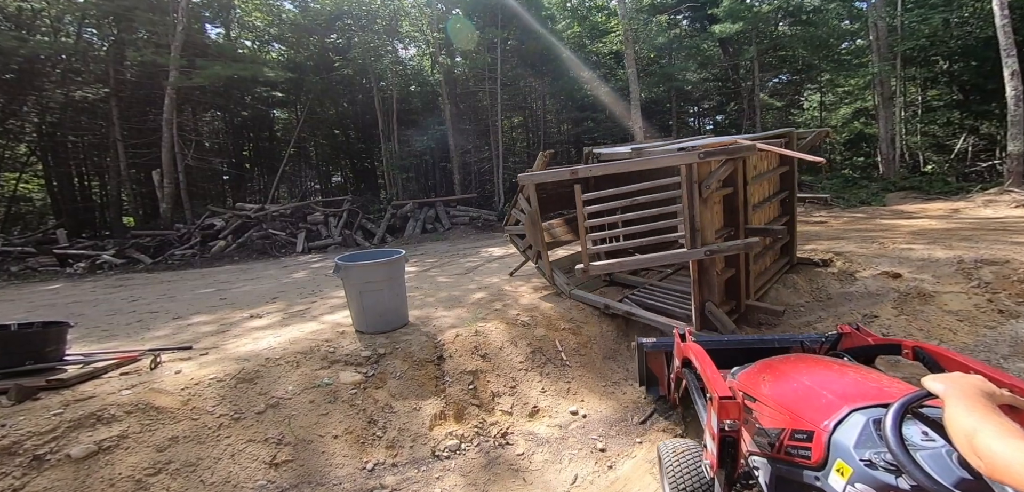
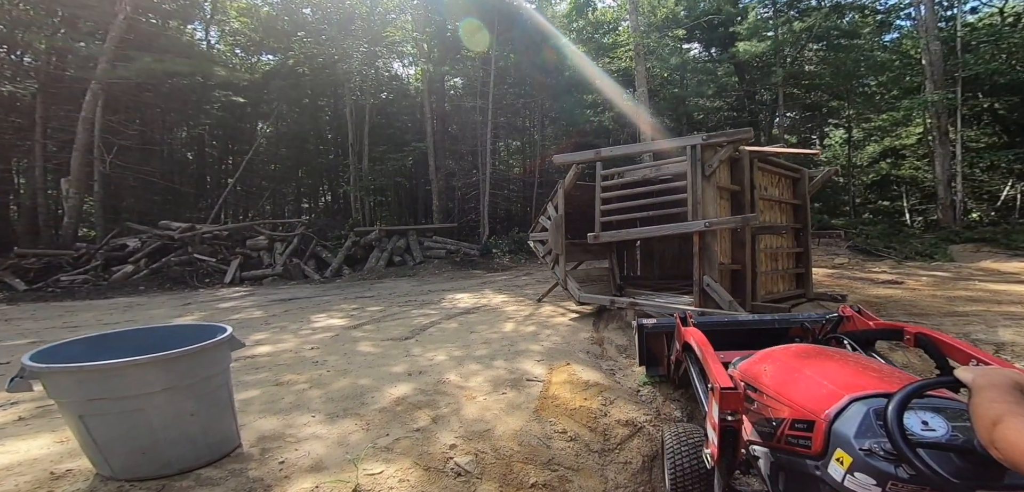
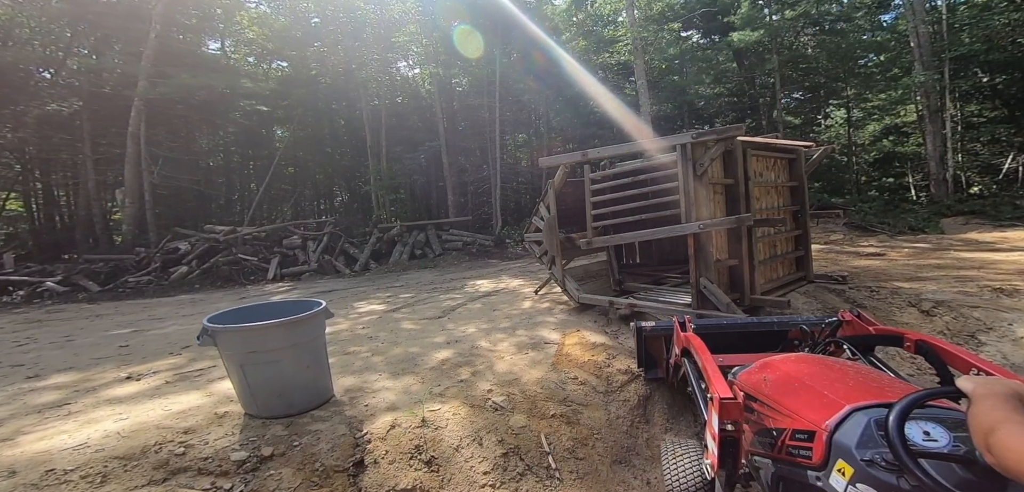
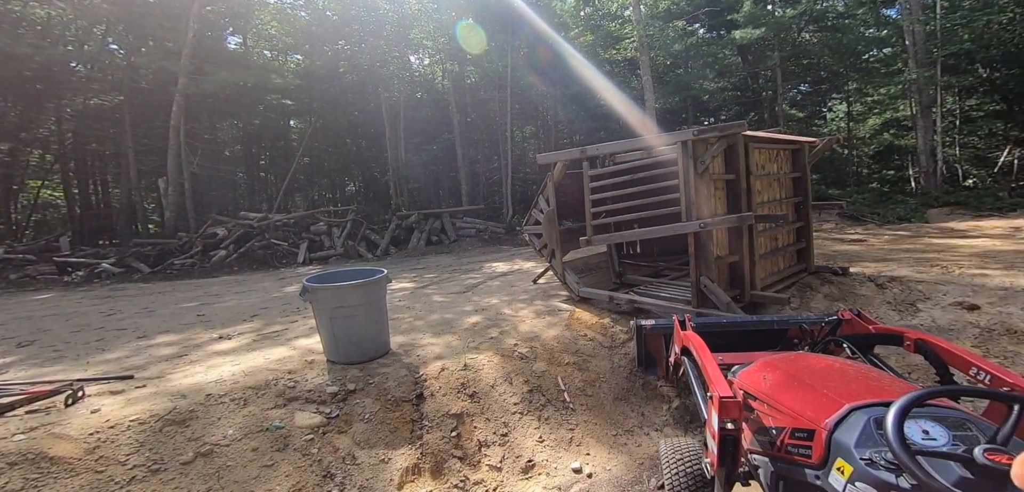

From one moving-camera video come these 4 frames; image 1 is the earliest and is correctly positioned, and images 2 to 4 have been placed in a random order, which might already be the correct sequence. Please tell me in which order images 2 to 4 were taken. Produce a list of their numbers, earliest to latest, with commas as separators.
4, 3, 2
